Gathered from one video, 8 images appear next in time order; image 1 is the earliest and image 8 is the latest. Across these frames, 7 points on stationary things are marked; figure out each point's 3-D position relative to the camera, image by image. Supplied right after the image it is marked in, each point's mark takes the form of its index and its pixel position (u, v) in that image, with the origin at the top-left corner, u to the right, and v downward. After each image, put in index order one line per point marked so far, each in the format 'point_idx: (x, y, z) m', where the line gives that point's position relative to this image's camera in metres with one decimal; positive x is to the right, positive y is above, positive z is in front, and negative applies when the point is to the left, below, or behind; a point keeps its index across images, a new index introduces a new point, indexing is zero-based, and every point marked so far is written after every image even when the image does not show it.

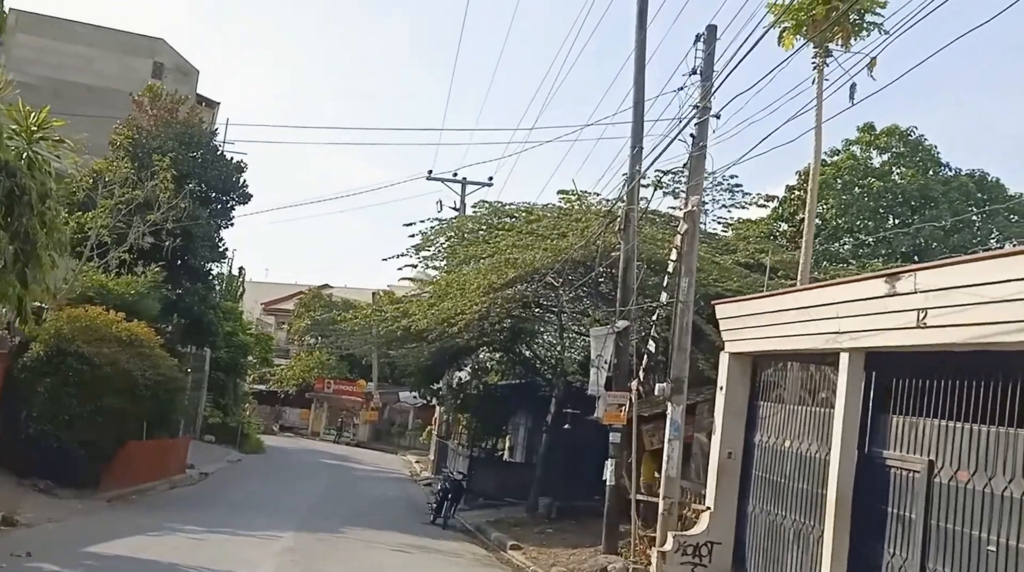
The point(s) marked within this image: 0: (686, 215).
0: (+2.3, +0.9, +15.4) m
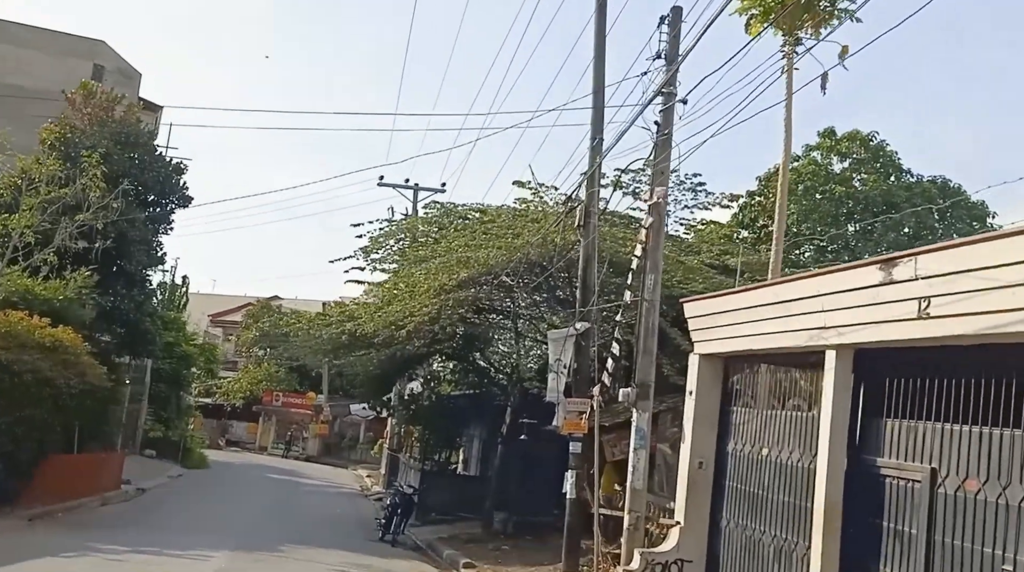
0: (+1.7, +1.0, +14.3) m
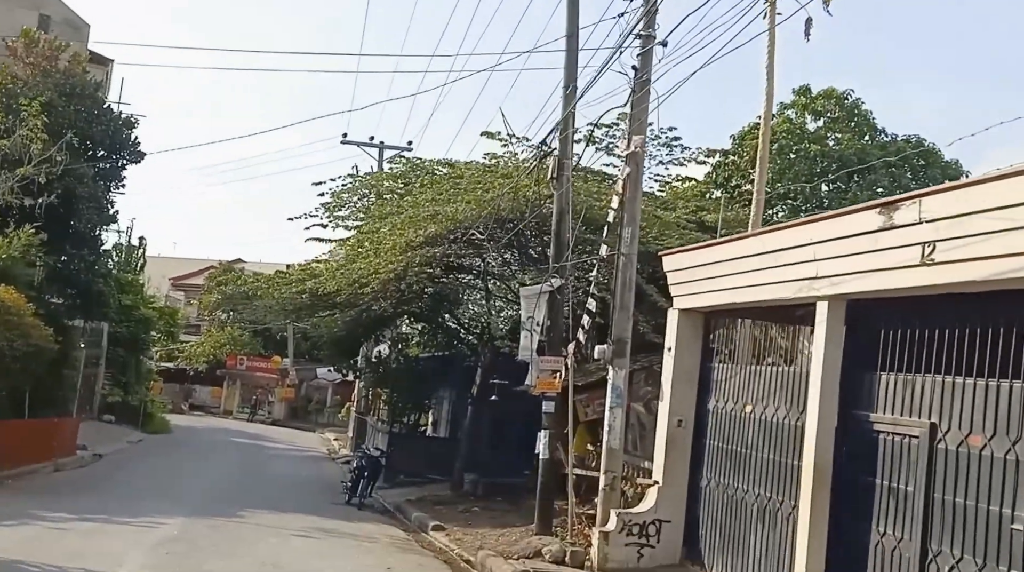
0: (+1.4, +1.5, +13.8) m
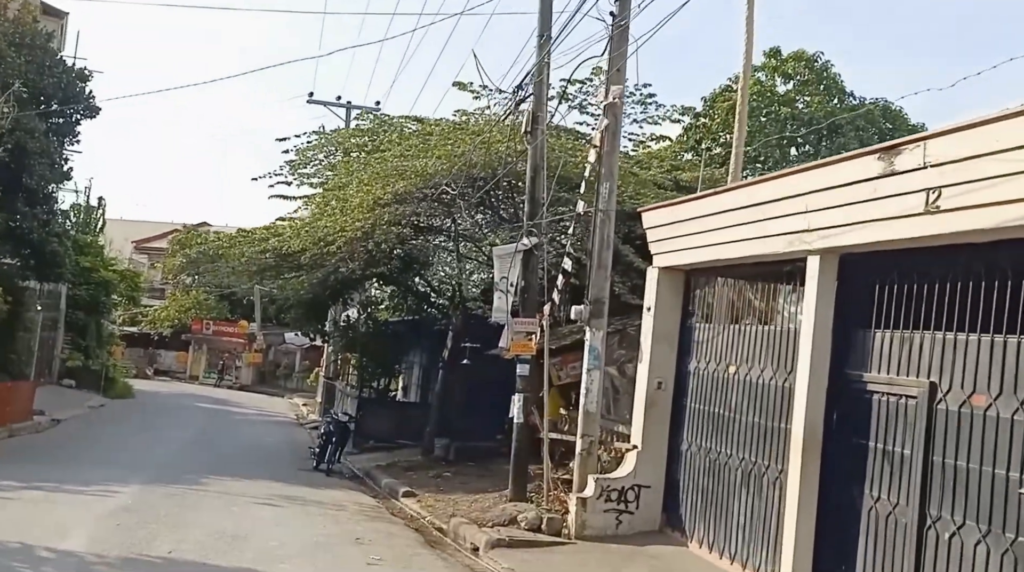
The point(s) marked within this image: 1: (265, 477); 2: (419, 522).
0: (+1.1, +2.0, +13.2) m
1: (-4.2, -3.2, +19.6) m
2: (-1.2, -3.0, +14.8) m
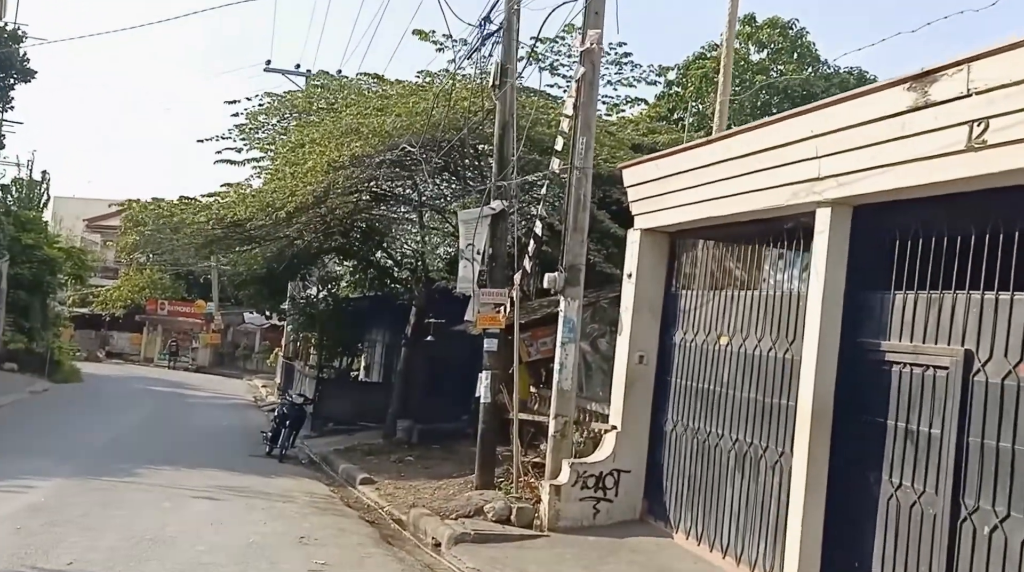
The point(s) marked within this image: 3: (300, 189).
0: (+0.7, +2.4, +12.0) m
1: (-4.7, -2.8, +18.3) m
2: (-1.6, -2.6, +13.6) m
3: (-3.4, +1.6, +19.0) m
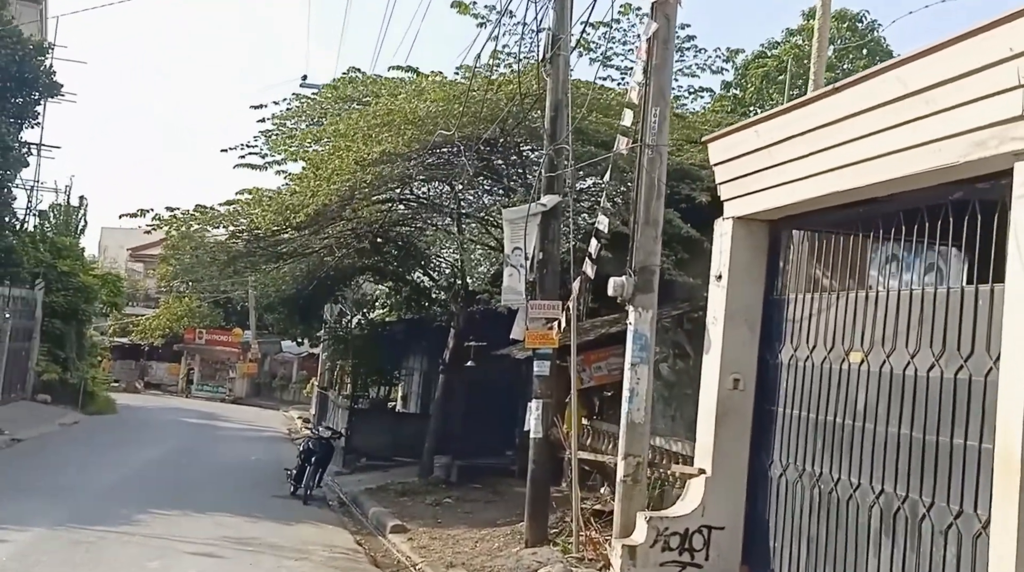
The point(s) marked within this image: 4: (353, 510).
0: (+1.2, +2.3, +9.7) m
1: (-4.0, -3.0, +16.1) m
2: (-1.0, -2.7, +11.3) m
3: (-2.7, +1.3, +16.8) m
4: (-2.5, -3.5, +18.2) m
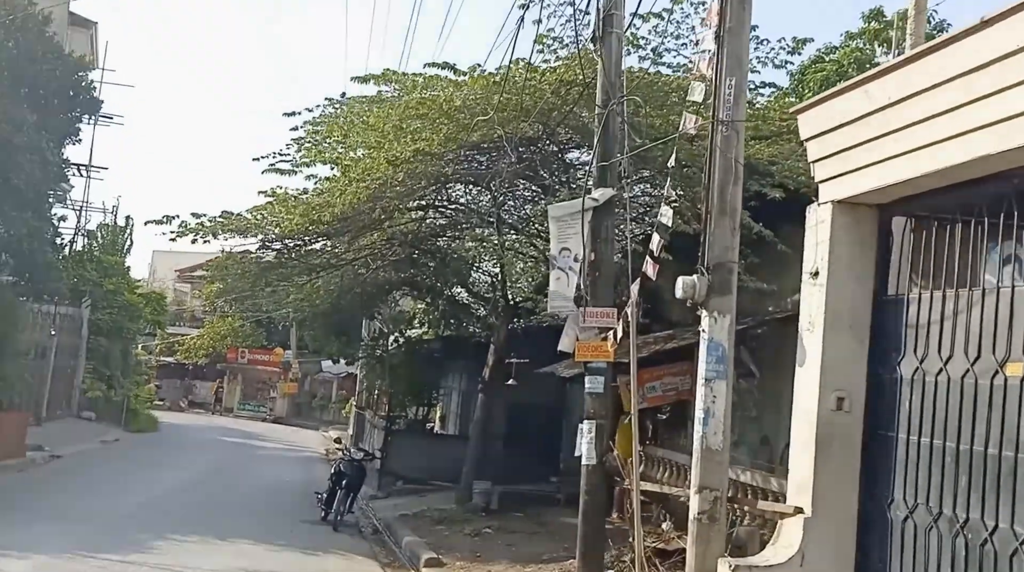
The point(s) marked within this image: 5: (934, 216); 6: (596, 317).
0: (+1.5, +2.3, +8.2) m
1: (-3.4, -3.1, +14.7) m
2: (-0.6, -2.8, +9.8) m
3: (-2.0, +1.2, +15.5) m
4: (-1.8, -3.6, +16.8) m
5: (+2.5, +0.4, +6.8) m
6: (+0.7, -0.3, +10.0) m
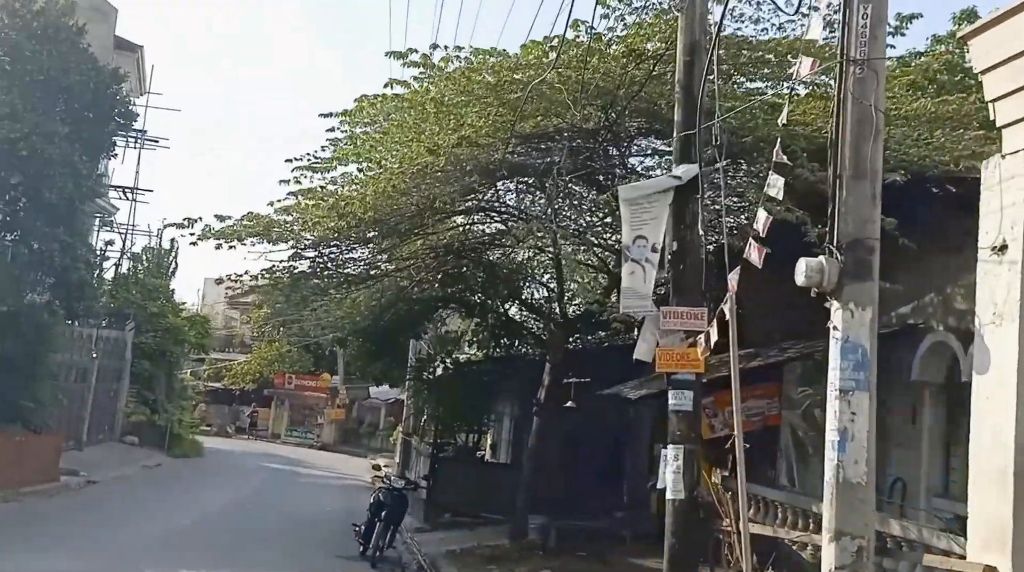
0: (+1.9, +2.4, +6.4) m
1: (-2.7, -3.2, +13.0) m
2: (-0.1, -2.7, +7.9) m
3: (-1.3, +1.1, +13.8) m
4: (-1.0, -3.8, +14.9) m
5: (+2.8, +0.5, +4.9) m
6: (+1.2, -0.2, +8.1) m
